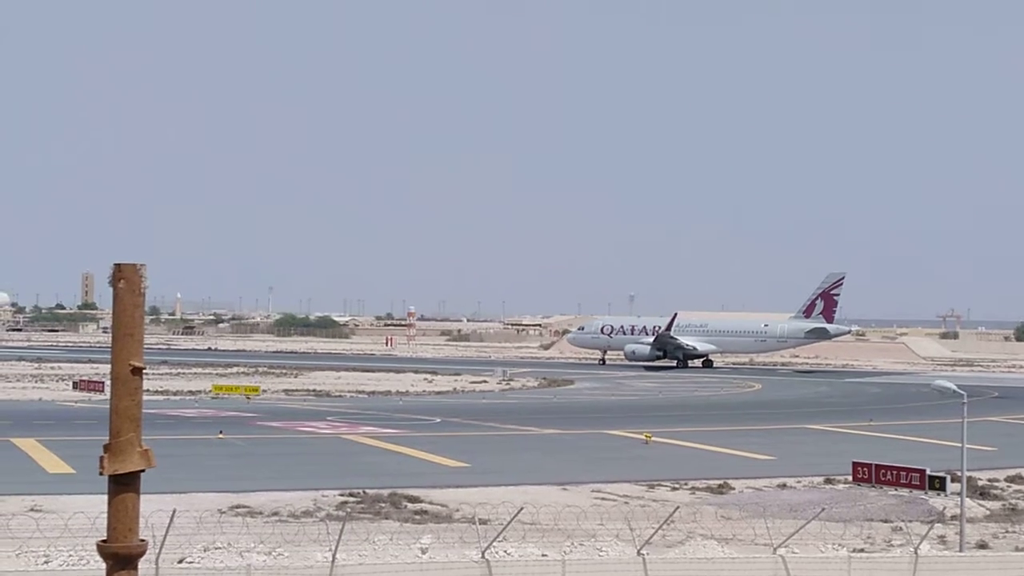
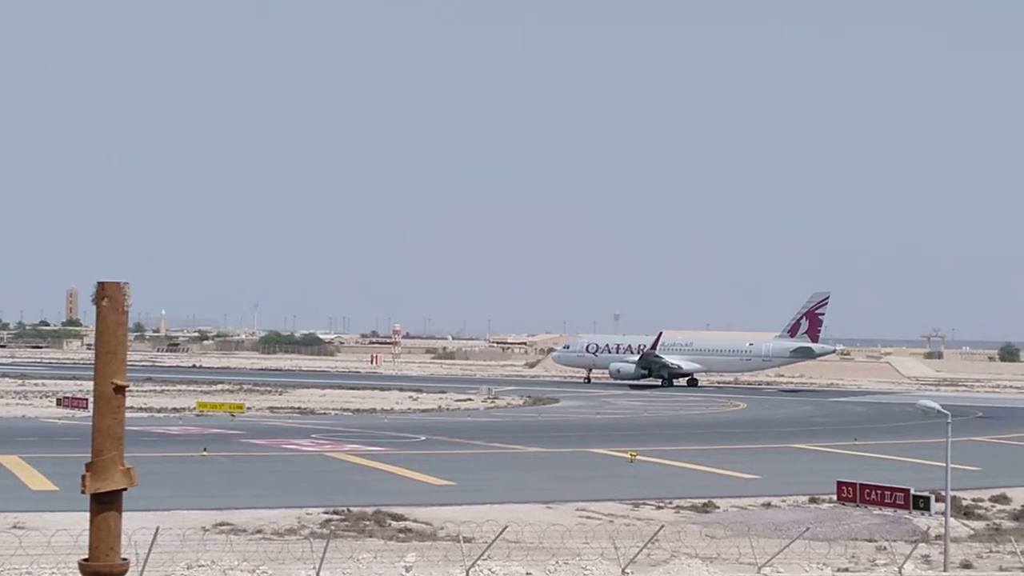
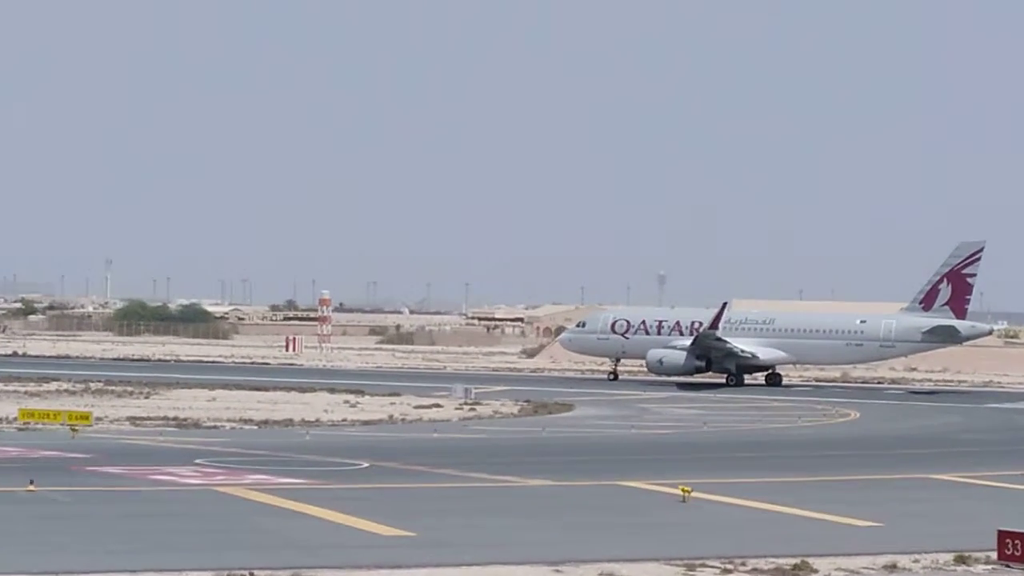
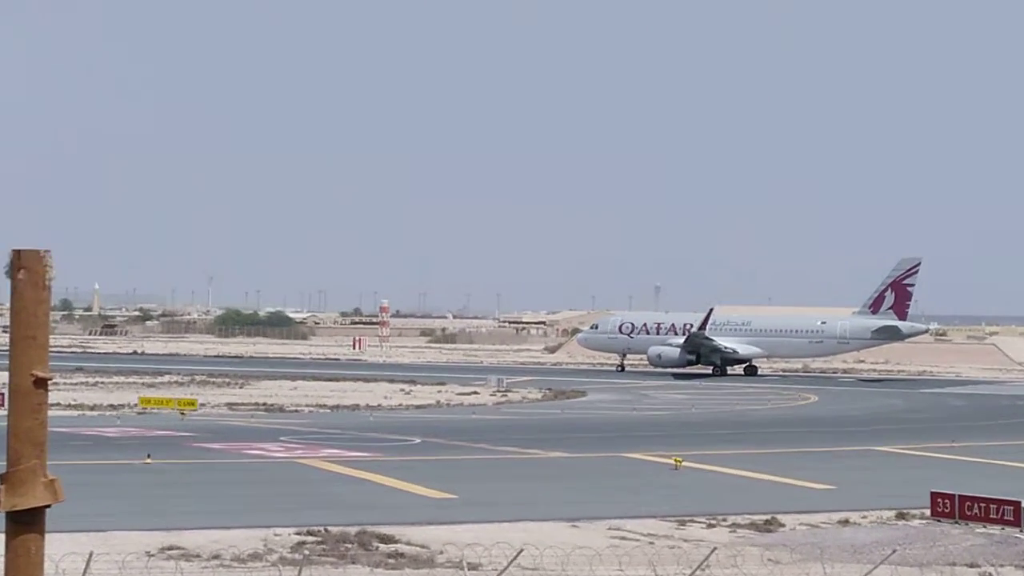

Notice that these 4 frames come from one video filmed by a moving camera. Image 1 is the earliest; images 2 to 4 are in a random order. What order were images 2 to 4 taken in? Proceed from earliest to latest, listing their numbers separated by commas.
2, 4, 3
